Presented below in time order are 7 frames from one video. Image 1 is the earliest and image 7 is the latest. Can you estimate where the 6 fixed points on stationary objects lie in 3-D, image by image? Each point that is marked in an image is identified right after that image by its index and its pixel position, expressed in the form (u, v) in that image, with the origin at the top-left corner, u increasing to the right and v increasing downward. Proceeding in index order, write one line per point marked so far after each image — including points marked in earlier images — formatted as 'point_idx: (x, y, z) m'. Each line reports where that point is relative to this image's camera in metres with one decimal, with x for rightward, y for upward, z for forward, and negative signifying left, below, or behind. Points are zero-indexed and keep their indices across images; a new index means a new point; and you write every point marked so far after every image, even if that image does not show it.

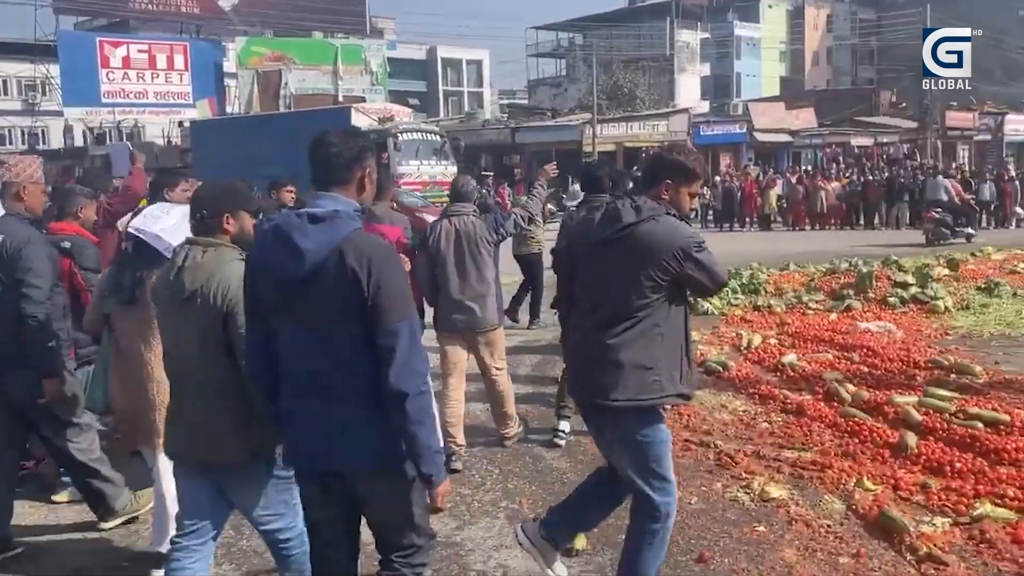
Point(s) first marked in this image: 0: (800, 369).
0: (+2.4, -0.7, +7.7) m
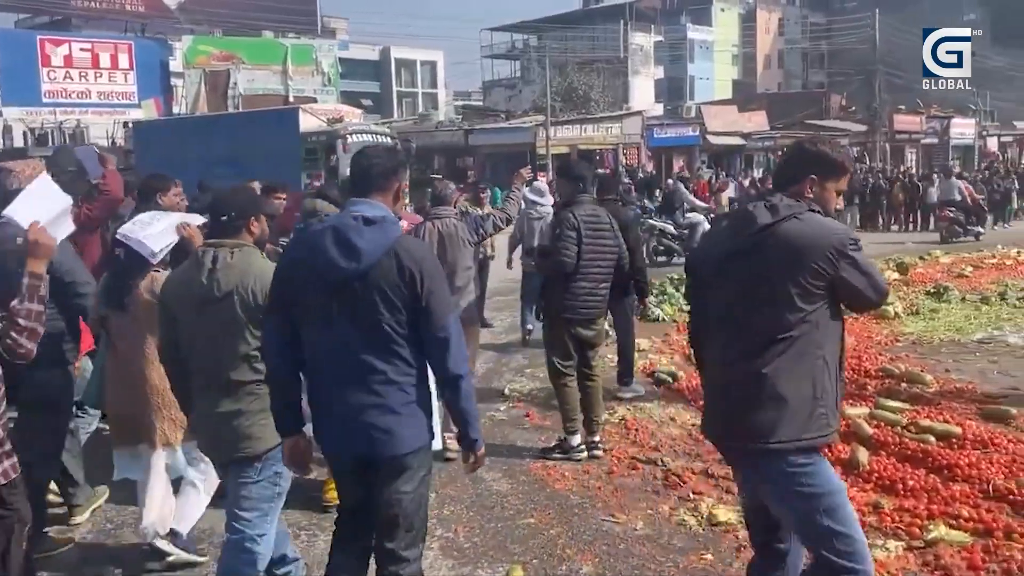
0: (+2.0, -0.7, +7.6) m
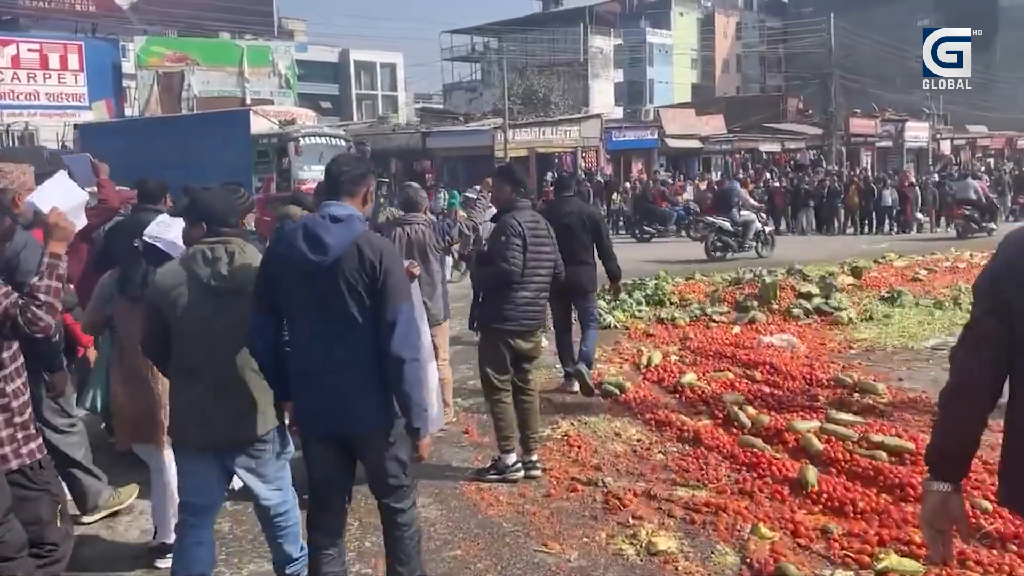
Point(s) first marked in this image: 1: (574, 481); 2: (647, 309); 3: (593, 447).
0: (+1.5, -0.8, +7.3) m
1: (+0.4, -1.1, +5.4) m
2: (+1.7, -0.3, +11.6) m
3: (+0.5, -1.1, +6.1) m
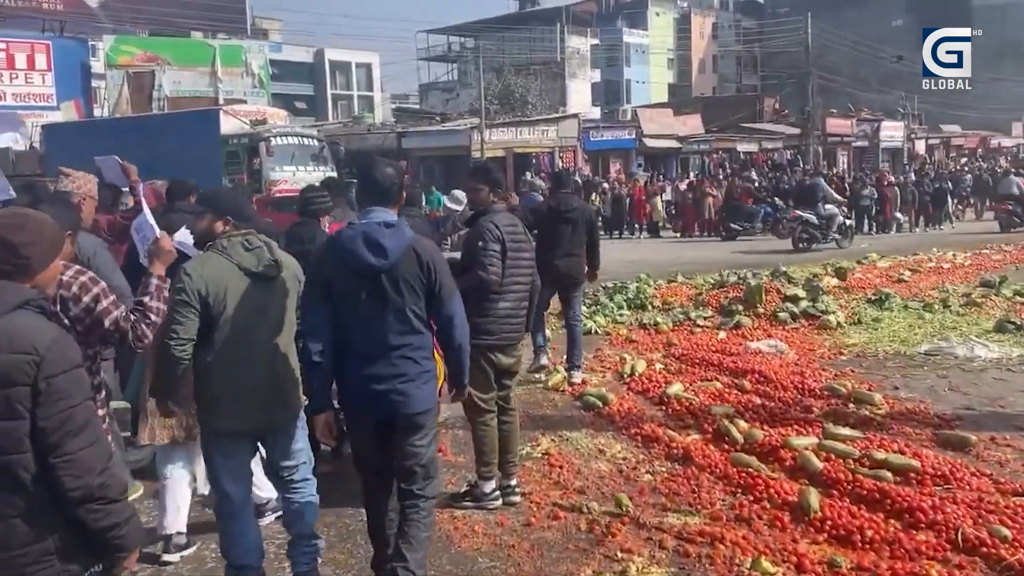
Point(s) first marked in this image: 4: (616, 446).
0: (+1.3, -0.8, +6.9) m
1: (+0.2, -1.2, +5.0) m
2: (+1.4, -0.3, +11.2) m
3: (+0.4, -1.1, +5.7) m
4: (+0.7, -1.1, +6.1) m
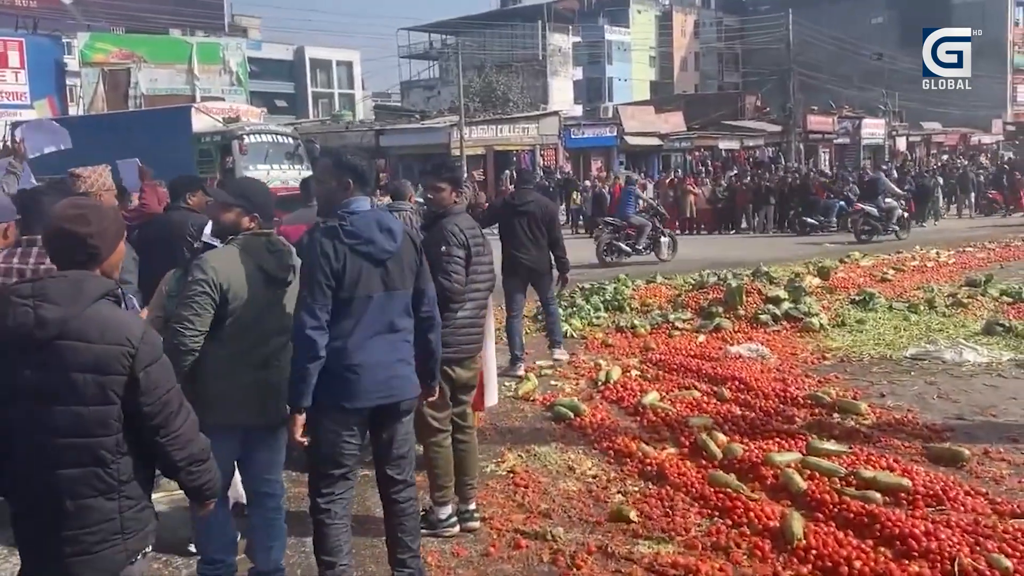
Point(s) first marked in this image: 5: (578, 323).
0: (+1.1, -0.9, +6.5) m
1: (0.0, -1.2, +4.6) m
2: (+1.1, -0.3, +10.8) m
3: (+0.2, -1.1, +5.3) m
4: (+0.5, -1.1, +5.7) m
5: (+0.7, -0.4, +10.4) m
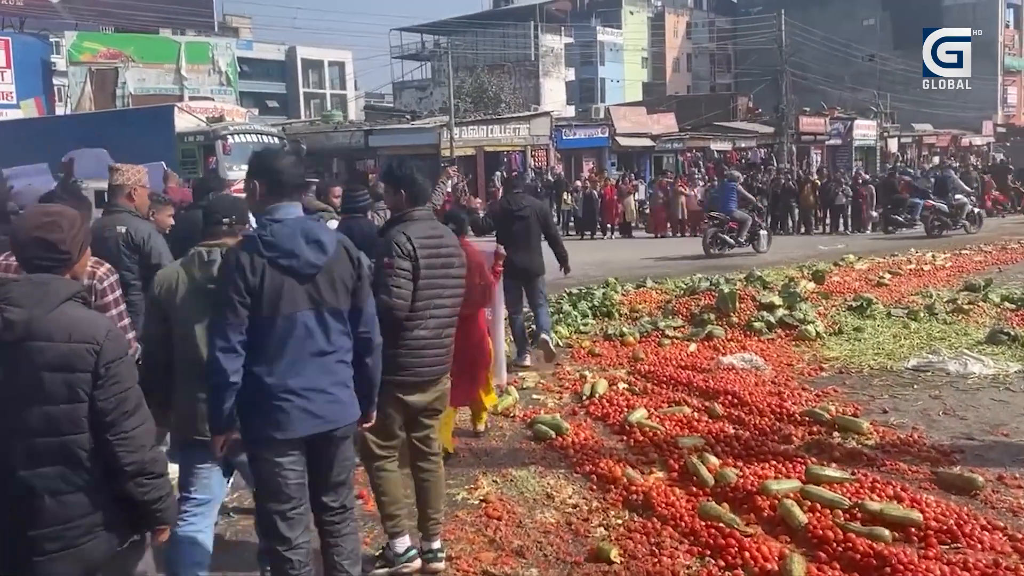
0: (+0.9, -0.9, +6.1) m
1: (-0.1, -1.3, +4.1) m
2: (+0.9, -0.4, +10.4) m
3: (0.0, -1.2, +4.8) m
4: (+0.3, -1.2, +5.3) m
5: (+0.6, -0.5, +9.9) m
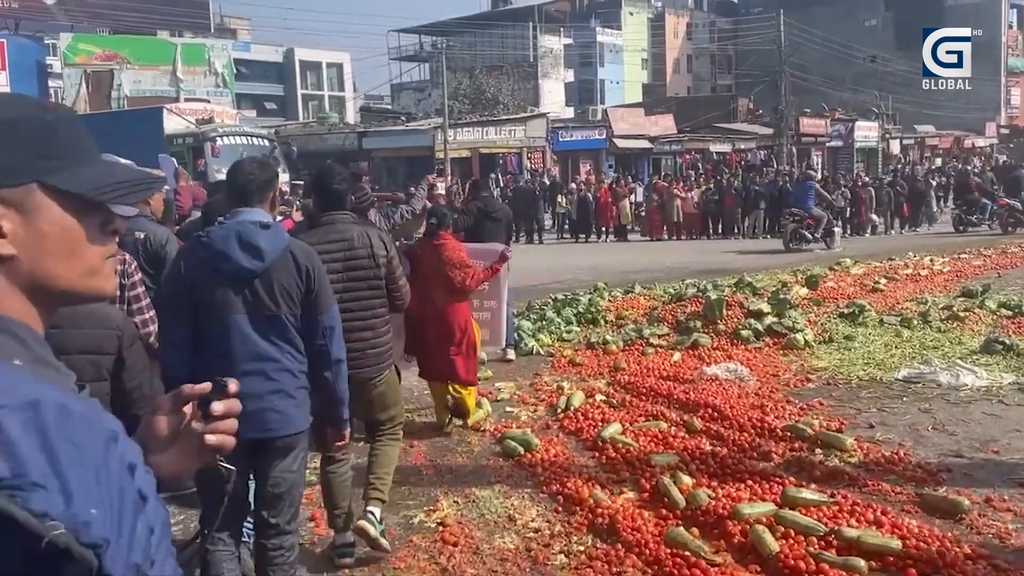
0: (+0.7, -1.0, +5.8) m
1: (-0.3, -1.3, +3.9) m
2: (+0.7, -0.5, +10.1) m
3: (-0.2, -1.3, +4.5) m
4: (+0.1, -1.2, +5.0) m
5: (+0.4, -0.5, +9.7) m
